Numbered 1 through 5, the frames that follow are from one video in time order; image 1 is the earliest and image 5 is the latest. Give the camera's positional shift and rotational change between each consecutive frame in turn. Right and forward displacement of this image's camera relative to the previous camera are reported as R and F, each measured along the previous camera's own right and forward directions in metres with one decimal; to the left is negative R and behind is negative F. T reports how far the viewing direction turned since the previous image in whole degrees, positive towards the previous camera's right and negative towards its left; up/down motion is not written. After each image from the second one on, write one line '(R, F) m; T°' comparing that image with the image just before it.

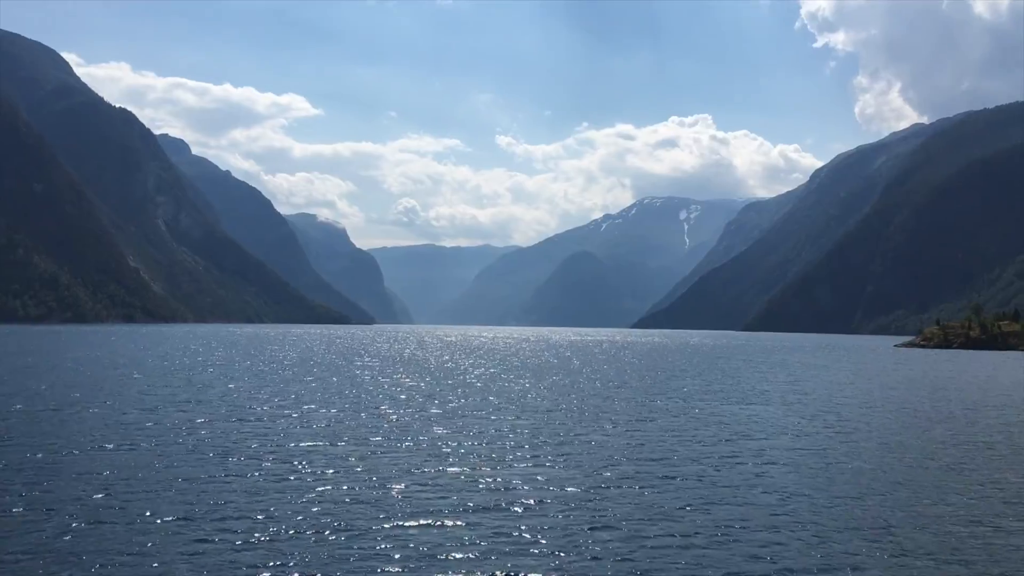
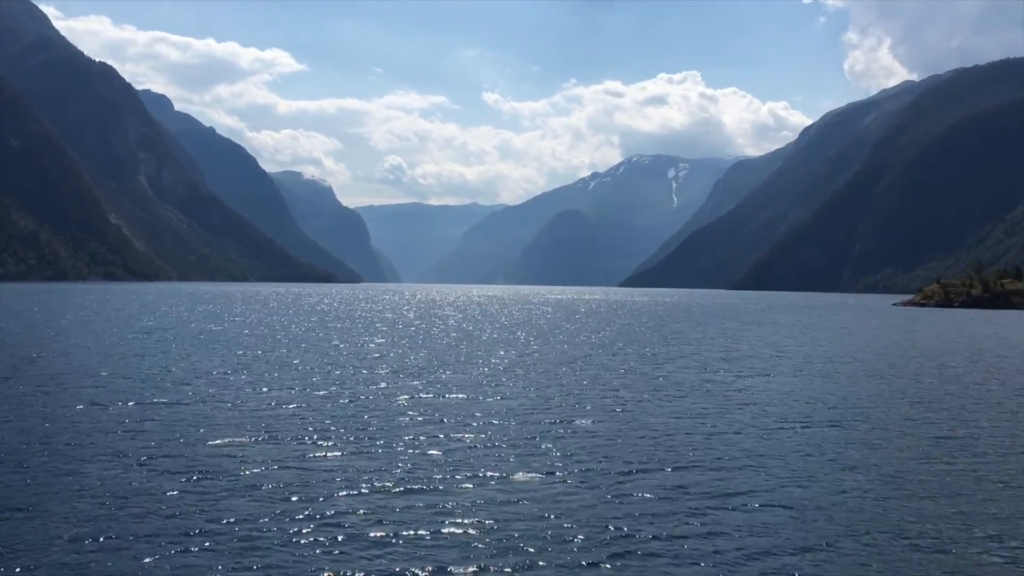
(0.0, +1.4) m; +1°
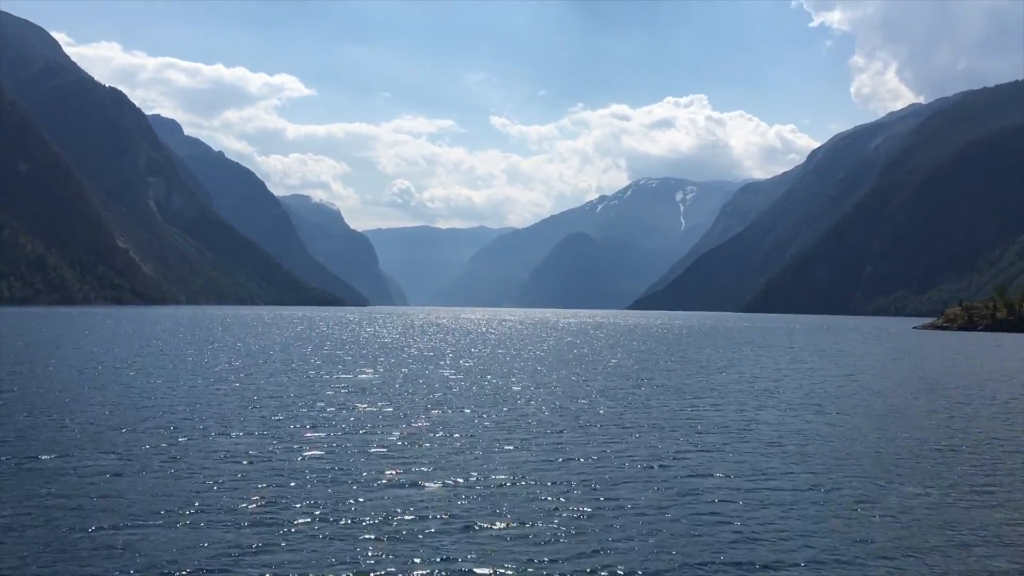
(-0.1, +1.2) m; 0°
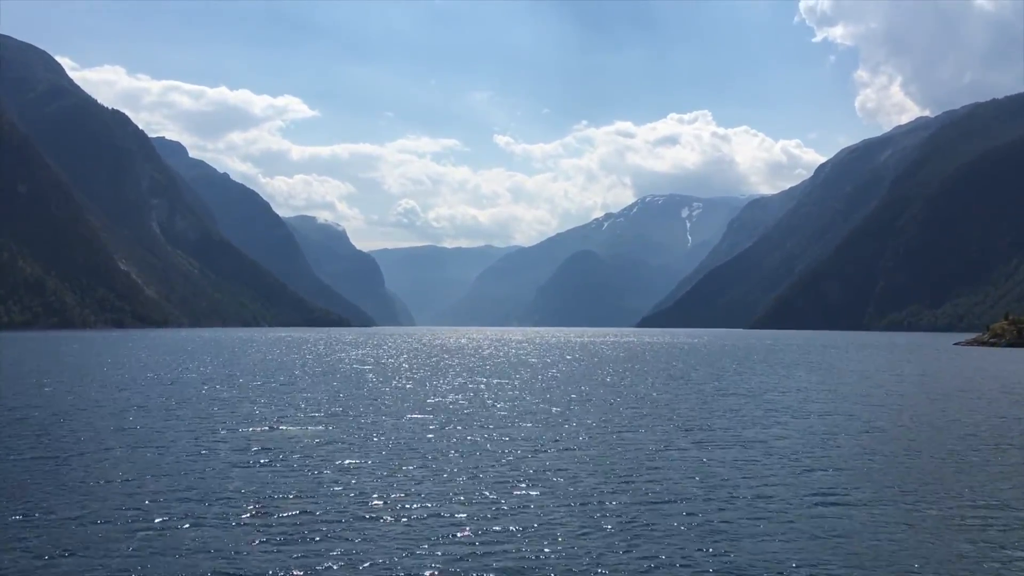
(-0.1, +3.7) m; 0°
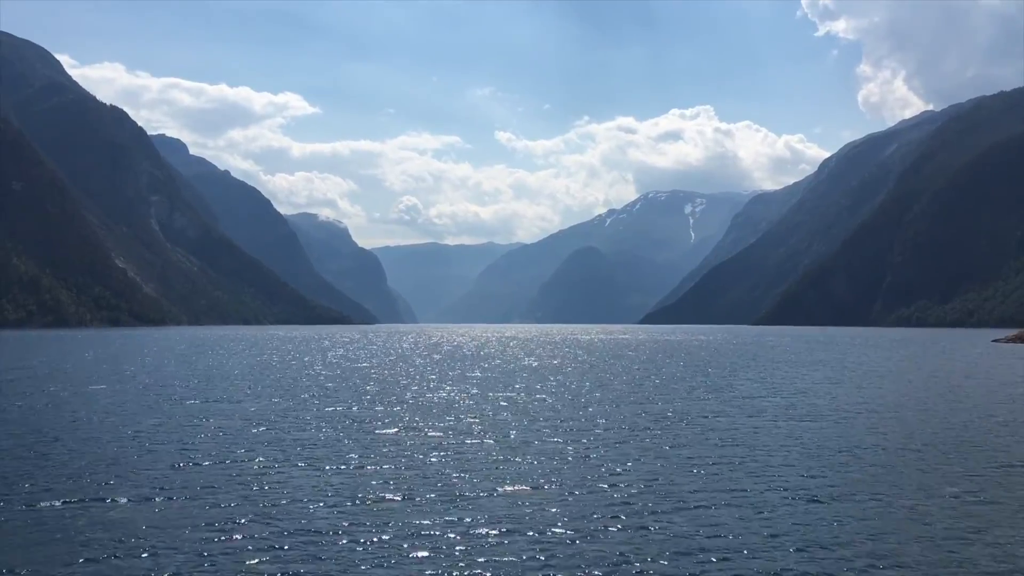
(-0.1, +3.1) m; 0°
